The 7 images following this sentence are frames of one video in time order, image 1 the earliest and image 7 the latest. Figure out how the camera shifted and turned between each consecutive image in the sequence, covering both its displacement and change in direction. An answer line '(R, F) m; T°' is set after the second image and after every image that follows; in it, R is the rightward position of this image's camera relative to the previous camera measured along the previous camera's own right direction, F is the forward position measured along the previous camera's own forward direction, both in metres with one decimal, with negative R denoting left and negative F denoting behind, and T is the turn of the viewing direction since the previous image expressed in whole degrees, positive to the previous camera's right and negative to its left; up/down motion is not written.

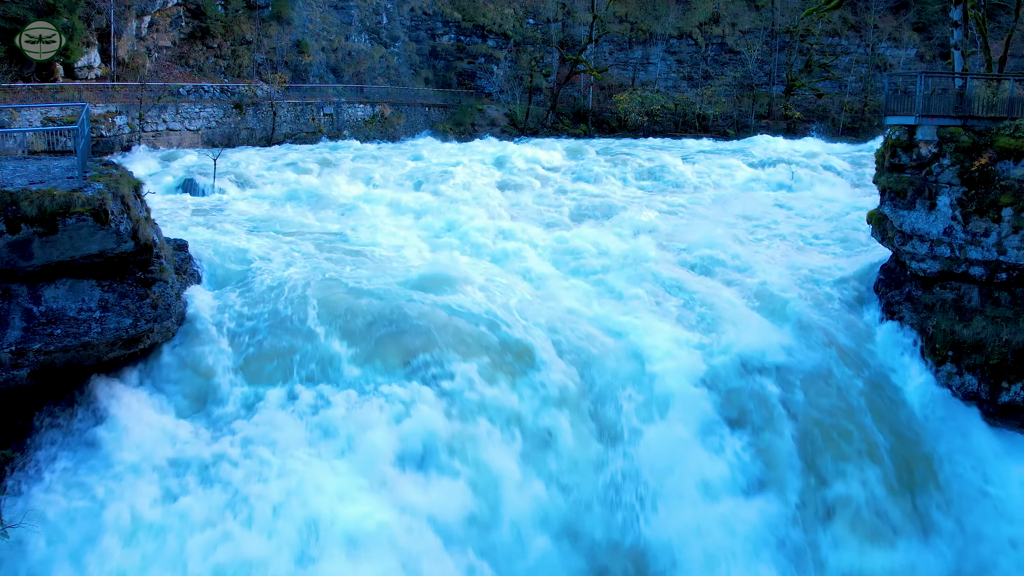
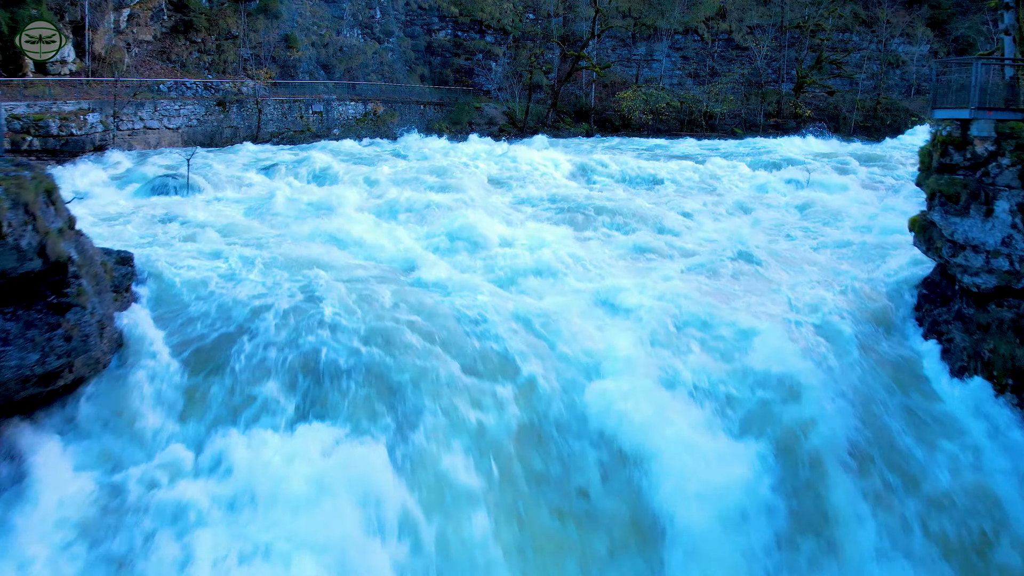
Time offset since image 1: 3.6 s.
(+0.1, +1.0) m; 0°
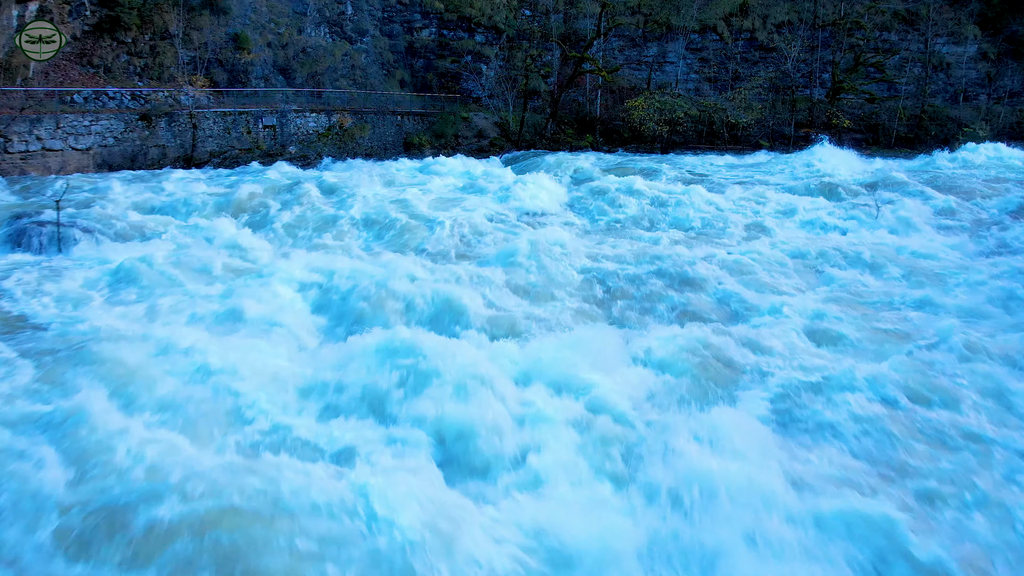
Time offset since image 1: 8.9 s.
(+0.3, +3.3) m; 0°
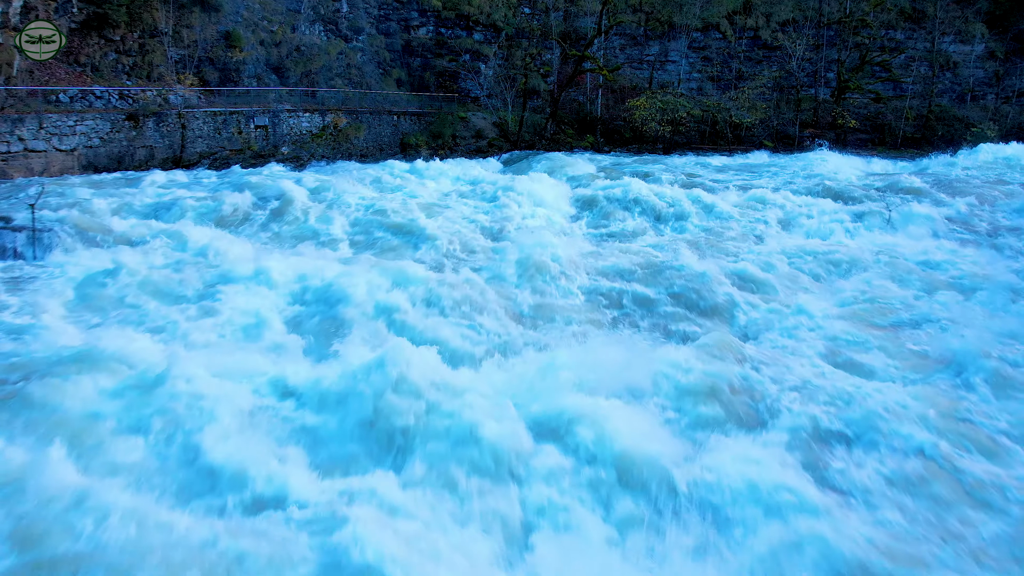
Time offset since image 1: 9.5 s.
(0.0, +0.4) m; 0°
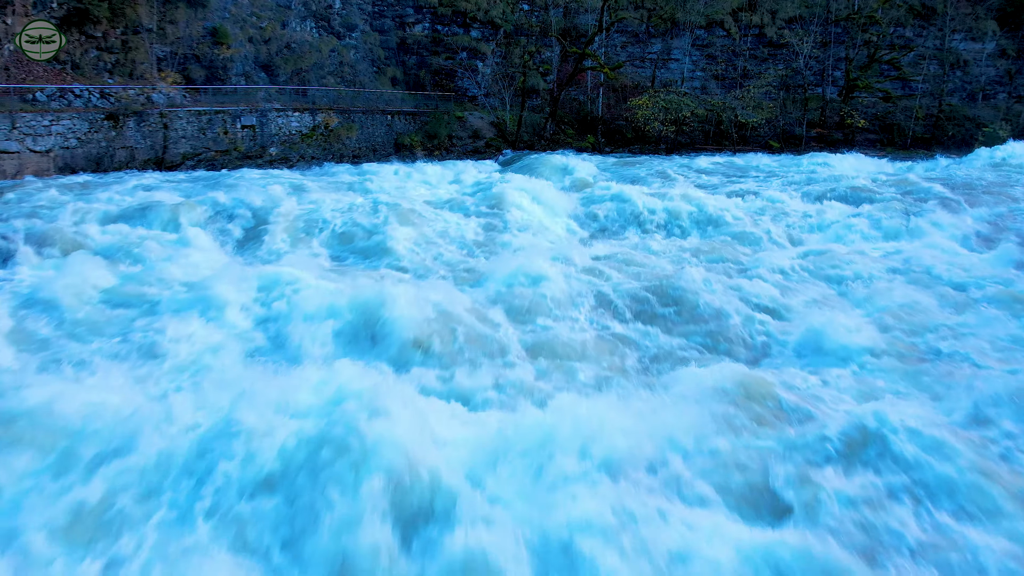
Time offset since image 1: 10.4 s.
(+0.1, +0.6) m; 0°
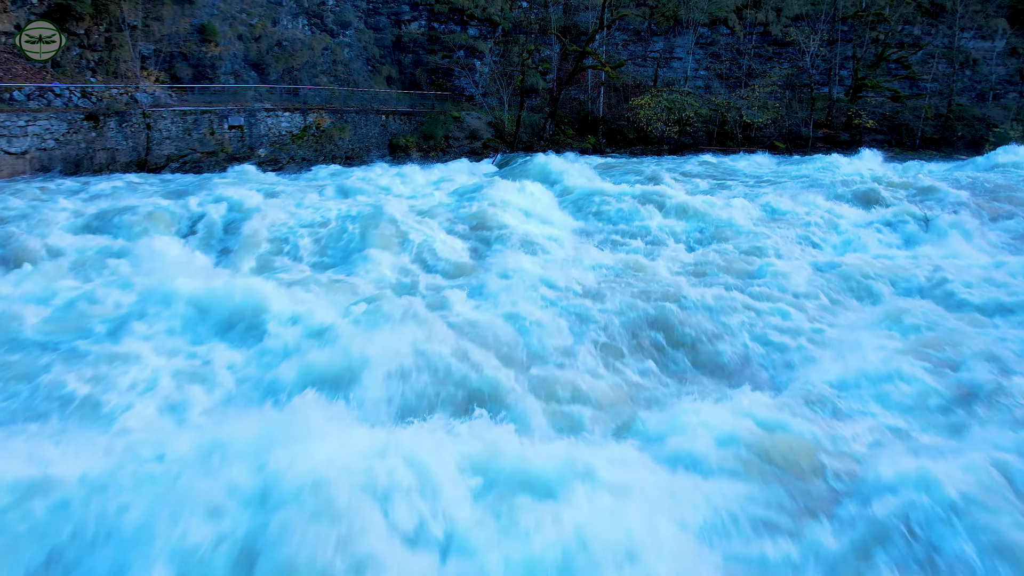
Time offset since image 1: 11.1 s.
(0.0, +0.6) m; 0°
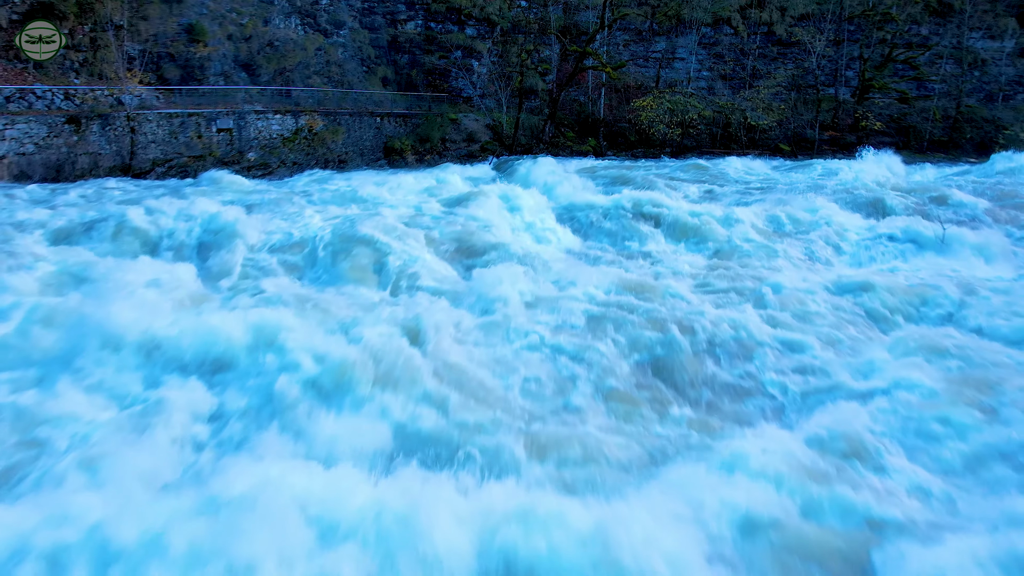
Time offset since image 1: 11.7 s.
(+0.1, +0.5) m; 0°
